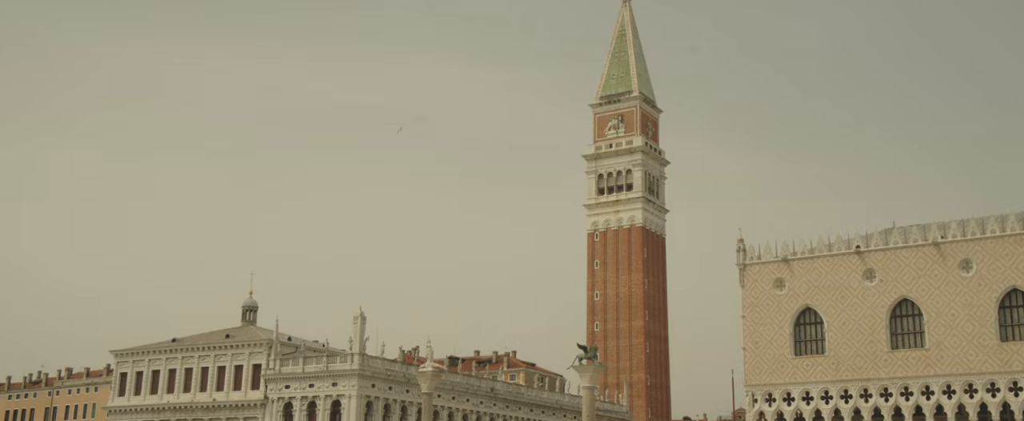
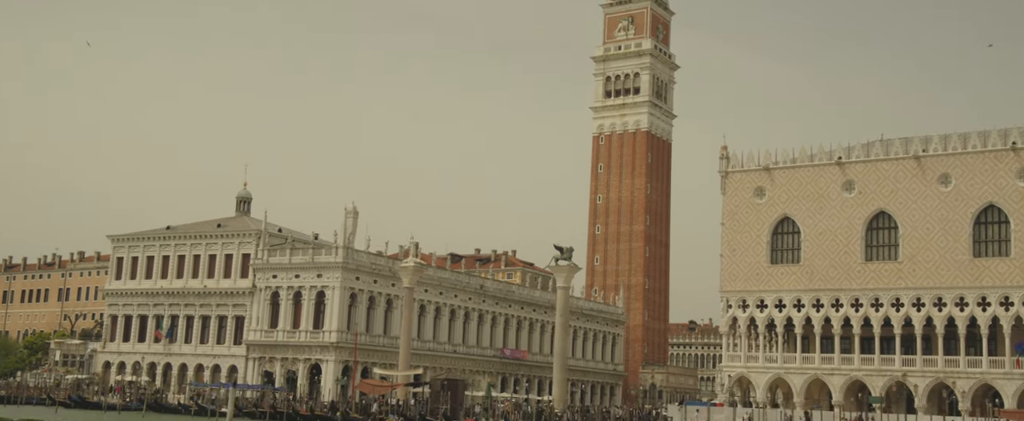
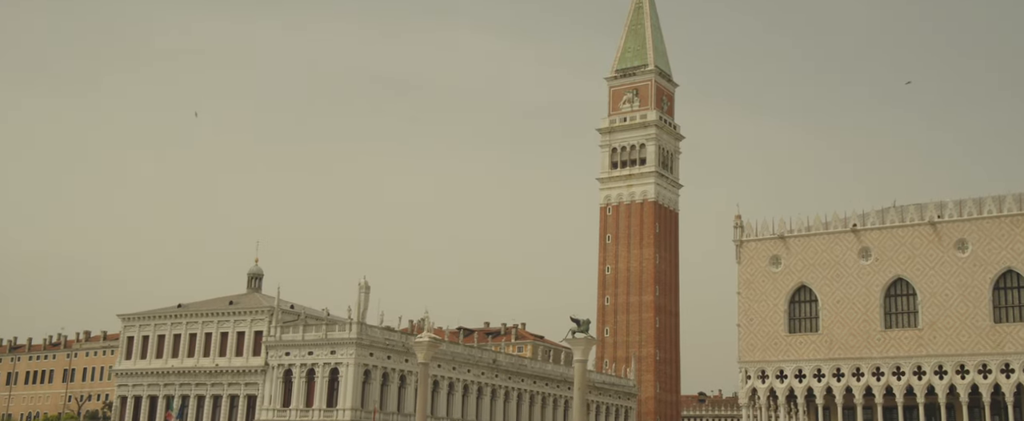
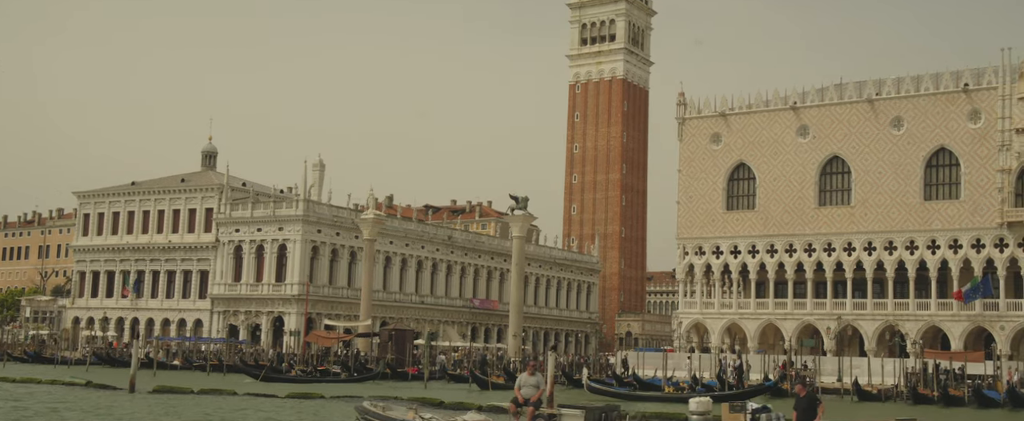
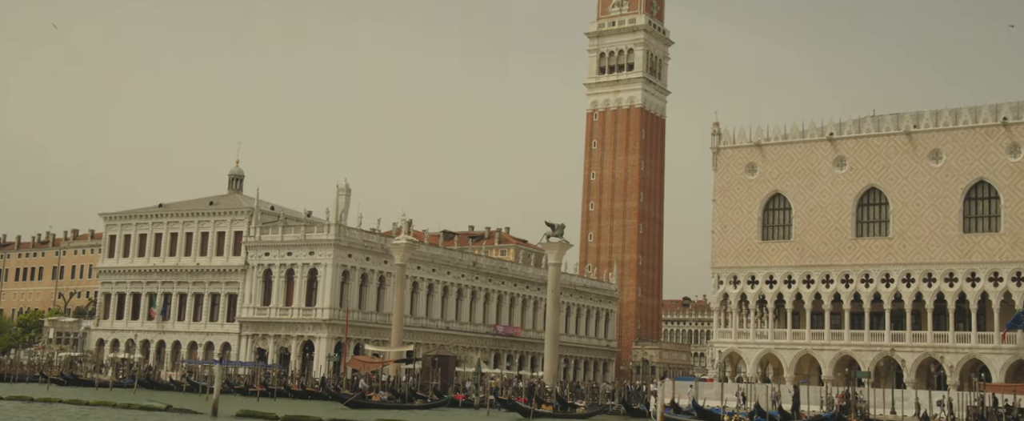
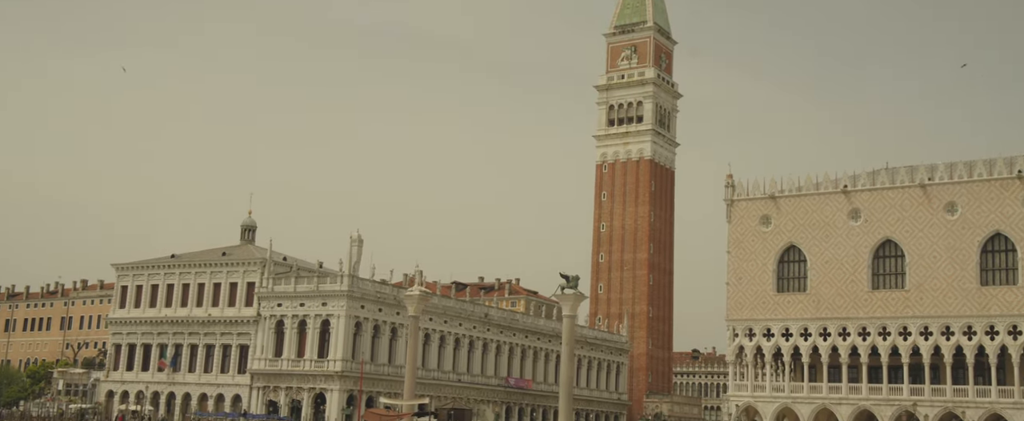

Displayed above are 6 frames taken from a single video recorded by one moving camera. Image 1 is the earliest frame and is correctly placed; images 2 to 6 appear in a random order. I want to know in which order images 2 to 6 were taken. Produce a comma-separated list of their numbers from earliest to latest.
3, 6, 2, 5, 4
